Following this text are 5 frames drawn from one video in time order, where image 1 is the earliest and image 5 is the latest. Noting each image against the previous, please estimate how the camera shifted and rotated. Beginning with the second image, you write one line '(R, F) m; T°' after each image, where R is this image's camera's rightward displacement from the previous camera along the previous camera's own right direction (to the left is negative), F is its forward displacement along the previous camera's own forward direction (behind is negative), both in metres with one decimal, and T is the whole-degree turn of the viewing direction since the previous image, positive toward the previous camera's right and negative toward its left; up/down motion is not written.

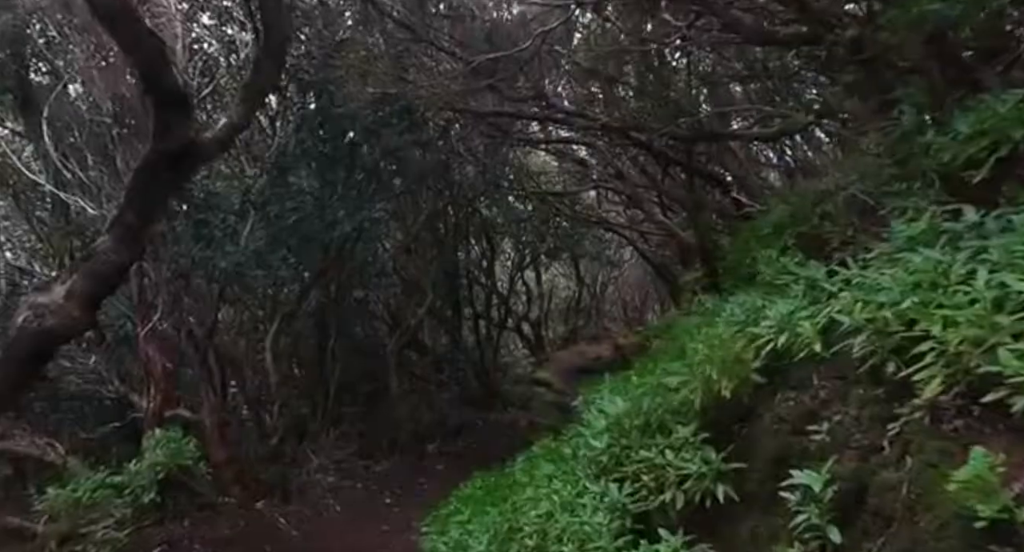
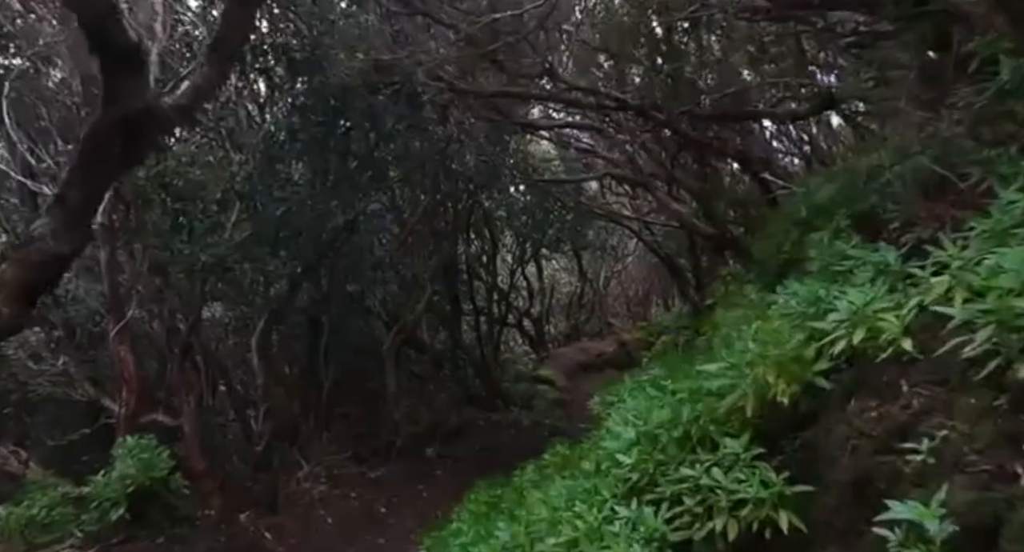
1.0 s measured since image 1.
(-0.1, +0.7) m; 0°
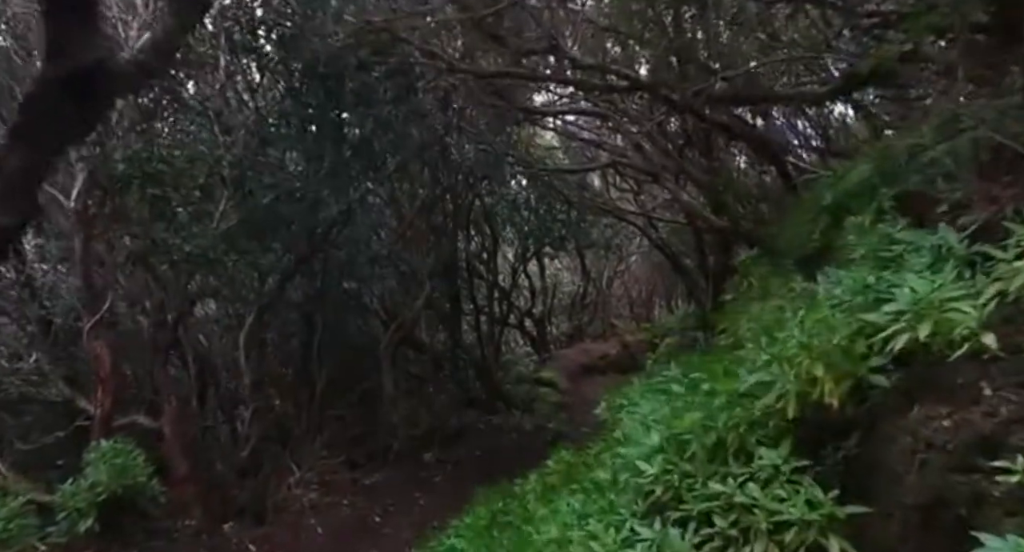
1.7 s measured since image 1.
(0.0, +0.5) m; 0°
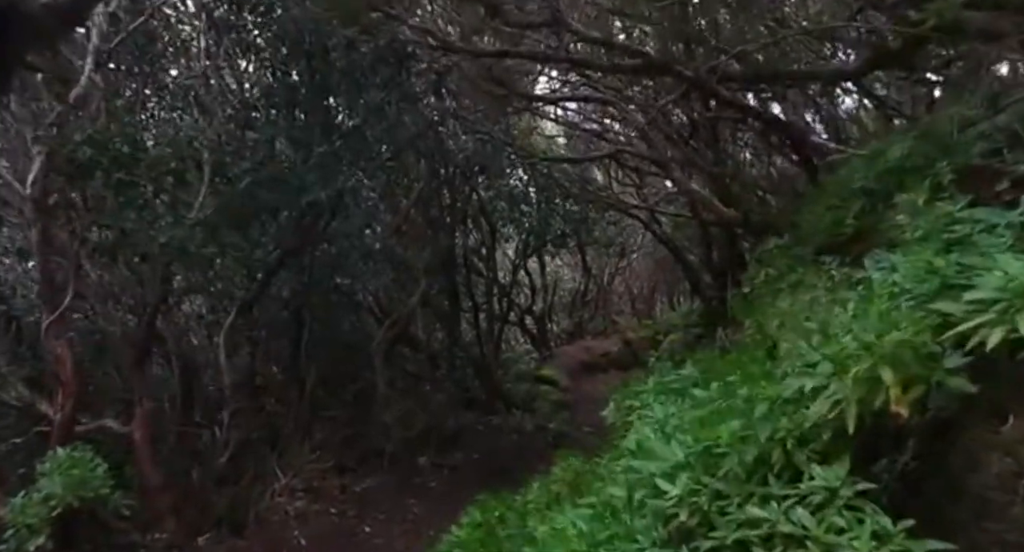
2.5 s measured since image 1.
(0.0, +0.6) m; 0°
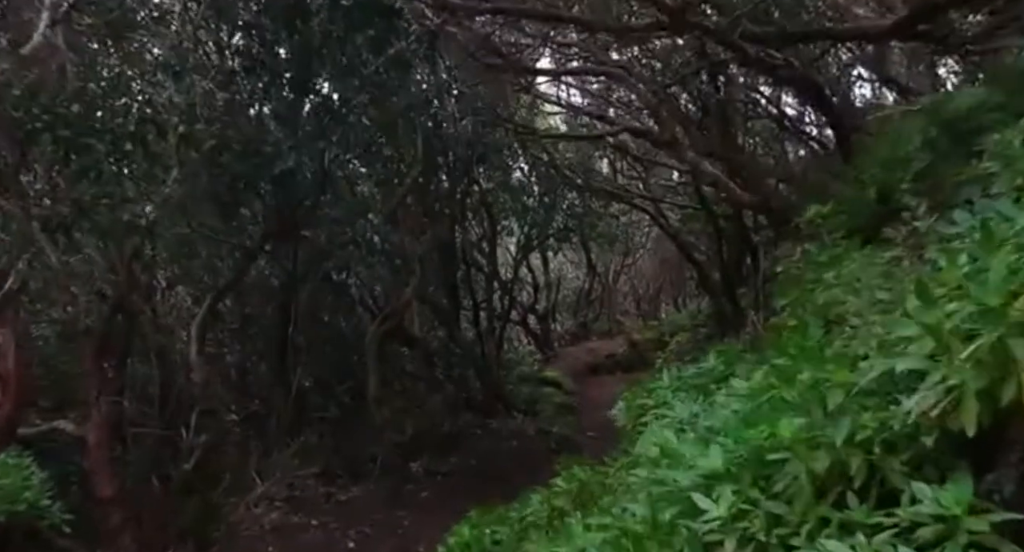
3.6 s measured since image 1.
(0.0, +0.7) m; 0°
